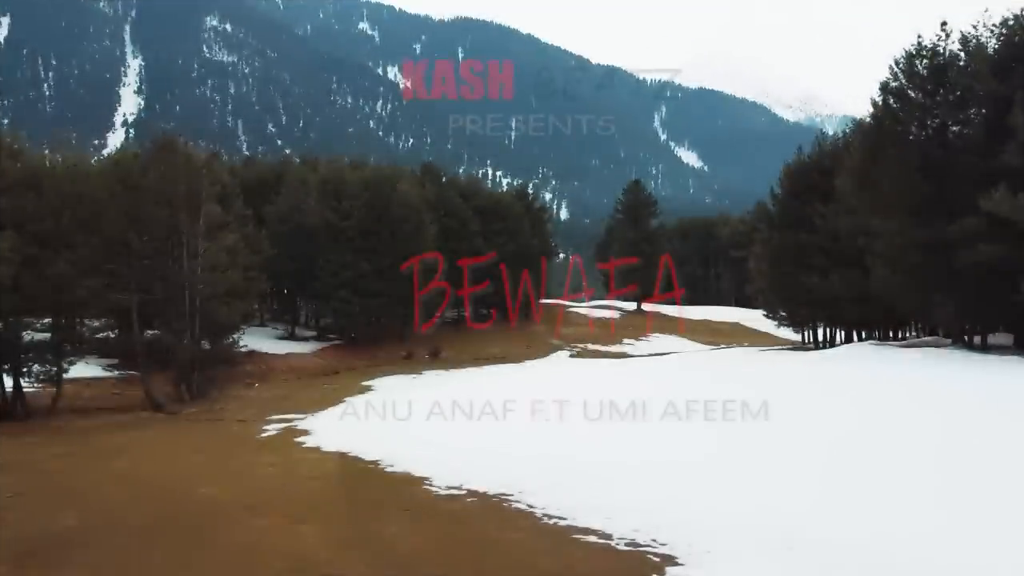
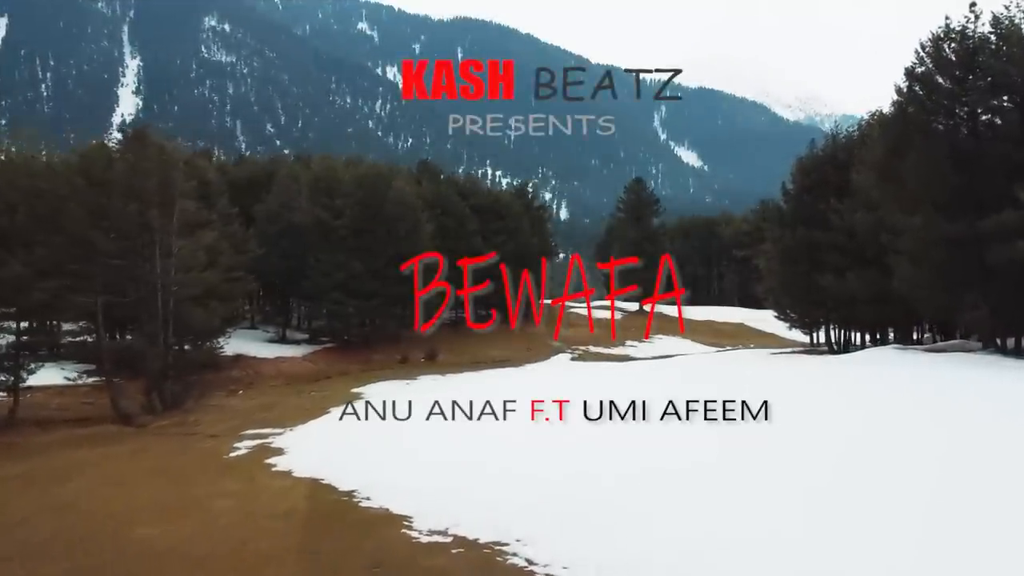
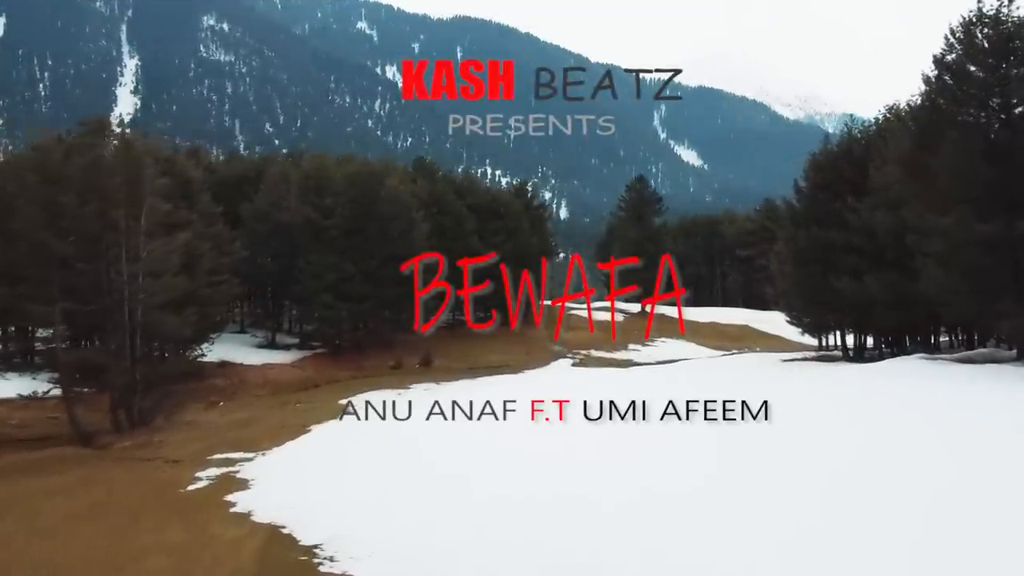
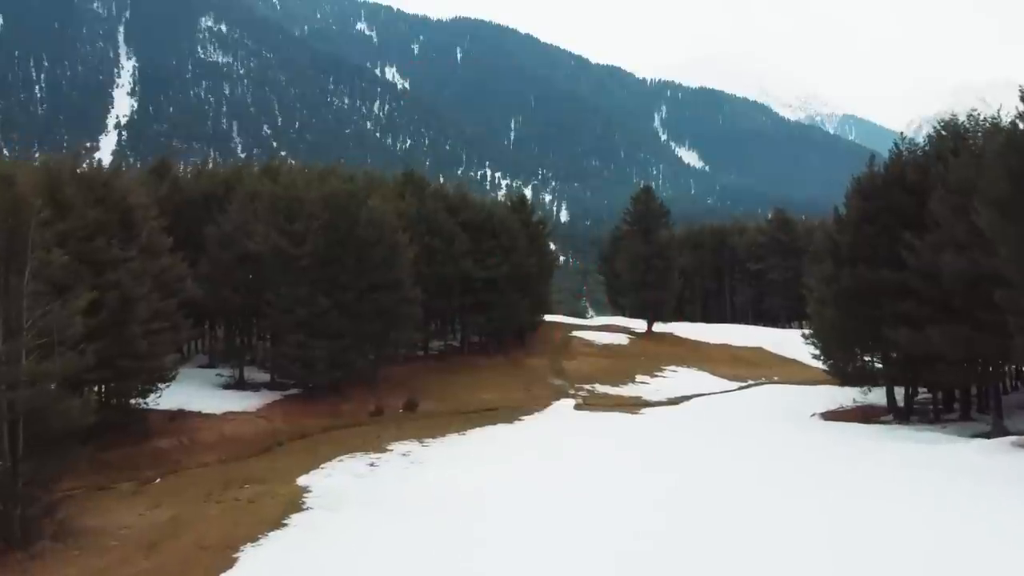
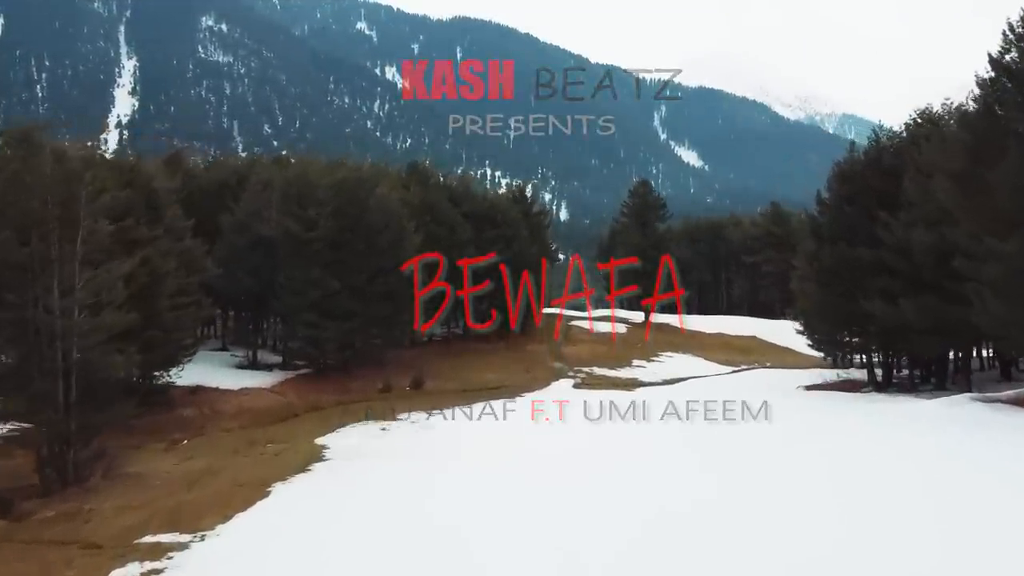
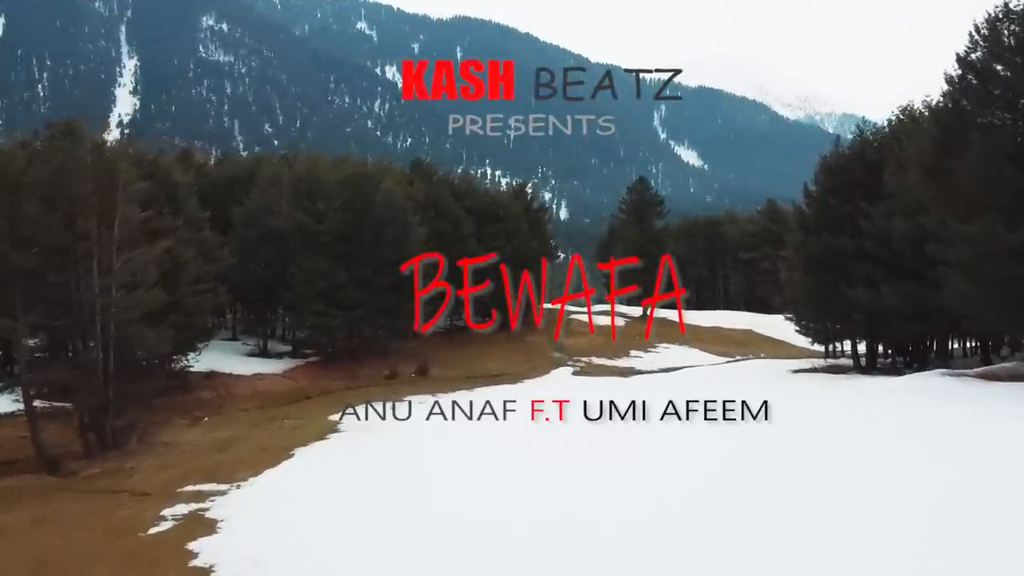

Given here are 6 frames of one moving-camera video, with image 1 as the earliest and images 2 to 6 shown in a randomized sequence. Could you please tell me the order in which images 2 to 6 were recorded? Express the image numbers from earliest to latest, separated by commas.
2, 3, 6, 5, 4
